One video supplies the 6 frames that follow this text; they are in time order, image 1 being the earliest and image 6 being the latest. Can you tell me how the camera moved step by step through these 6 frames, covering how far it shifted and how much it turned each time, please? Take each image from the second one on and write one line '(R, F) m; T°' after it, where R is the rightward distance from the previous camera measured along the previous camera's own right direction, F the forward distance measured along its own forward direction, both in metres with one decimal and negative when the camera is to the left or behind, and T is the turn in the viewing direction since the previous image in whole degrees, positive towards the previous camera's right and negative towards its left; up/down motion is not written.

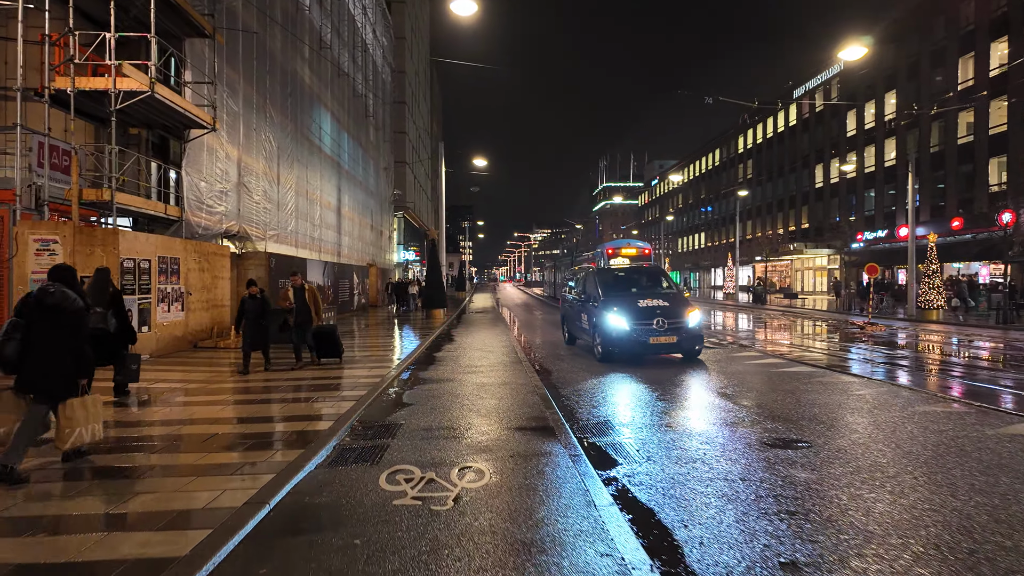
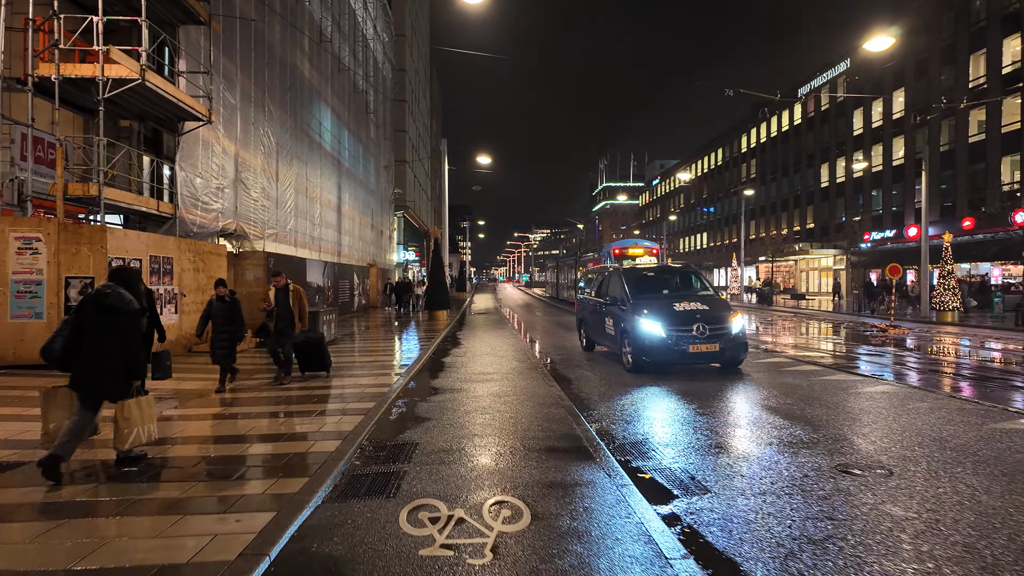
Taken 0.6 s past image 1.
(-0.3, +0.7) m; 0°
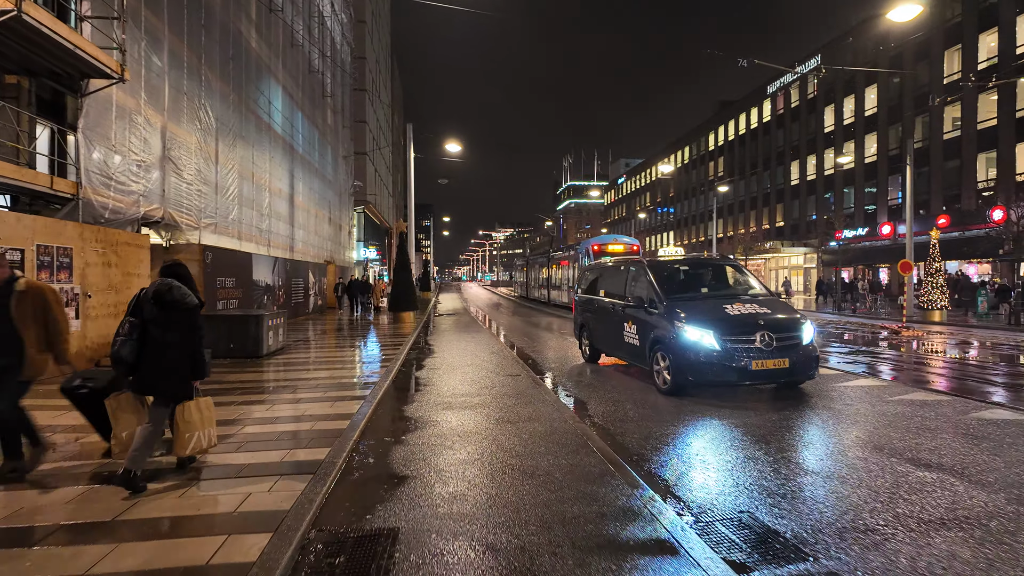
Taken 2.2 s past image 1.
(-0.4, +2.0) m; +4°
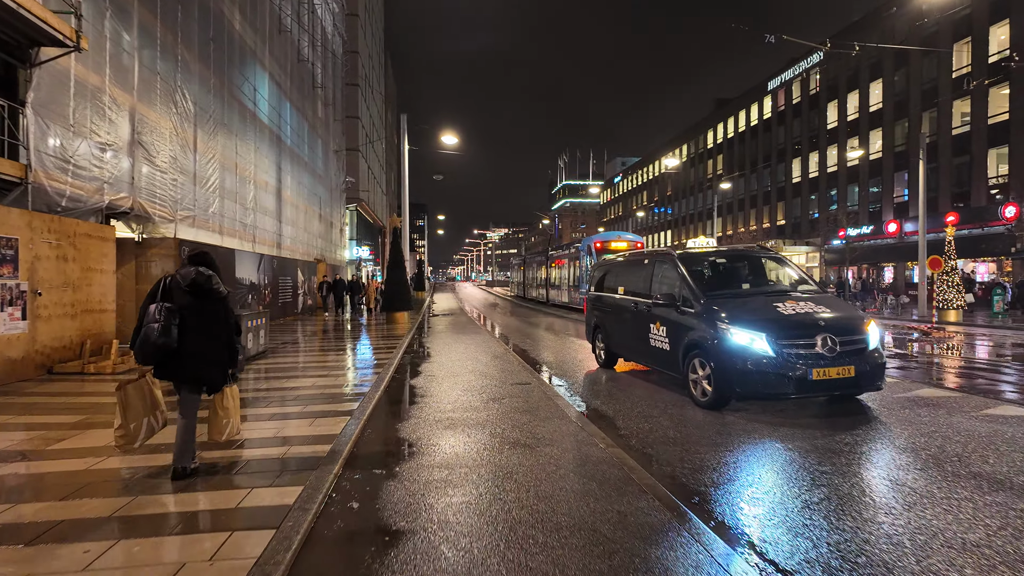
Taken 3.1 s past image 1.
(-0.2, +1.1) m; +1°
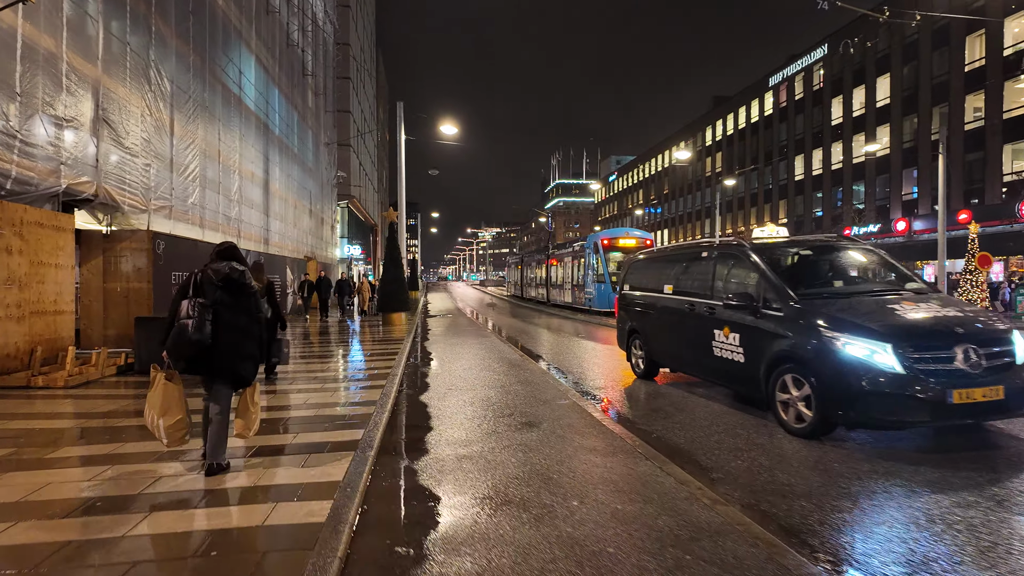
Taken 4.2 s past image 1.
(-0.5, +1.3) m; +1°
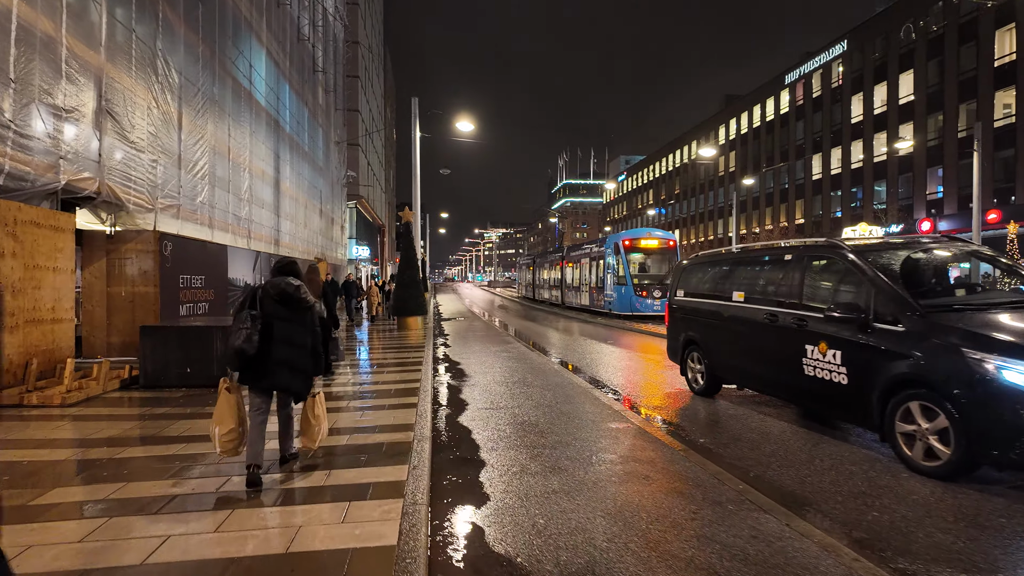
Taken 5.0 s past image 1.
(-0.5, +0.8) m; 0°
